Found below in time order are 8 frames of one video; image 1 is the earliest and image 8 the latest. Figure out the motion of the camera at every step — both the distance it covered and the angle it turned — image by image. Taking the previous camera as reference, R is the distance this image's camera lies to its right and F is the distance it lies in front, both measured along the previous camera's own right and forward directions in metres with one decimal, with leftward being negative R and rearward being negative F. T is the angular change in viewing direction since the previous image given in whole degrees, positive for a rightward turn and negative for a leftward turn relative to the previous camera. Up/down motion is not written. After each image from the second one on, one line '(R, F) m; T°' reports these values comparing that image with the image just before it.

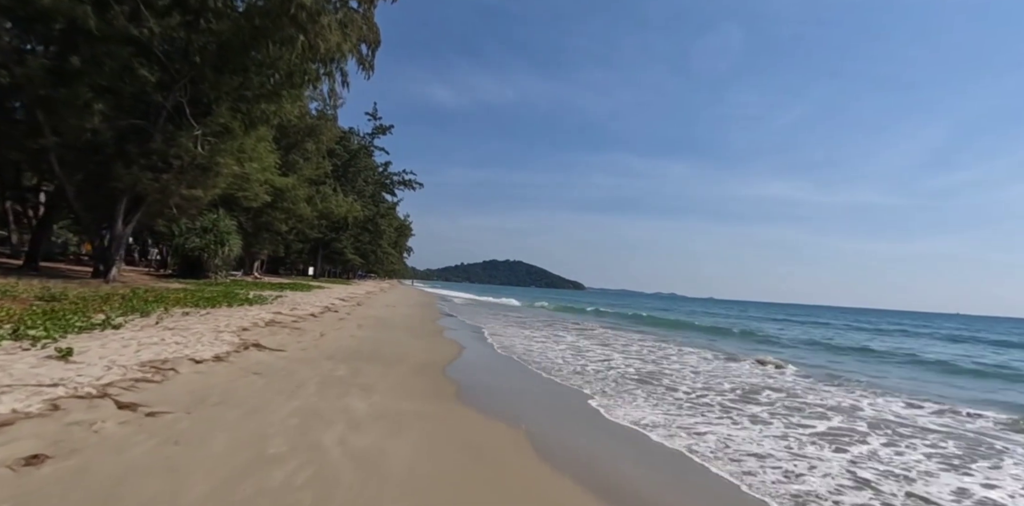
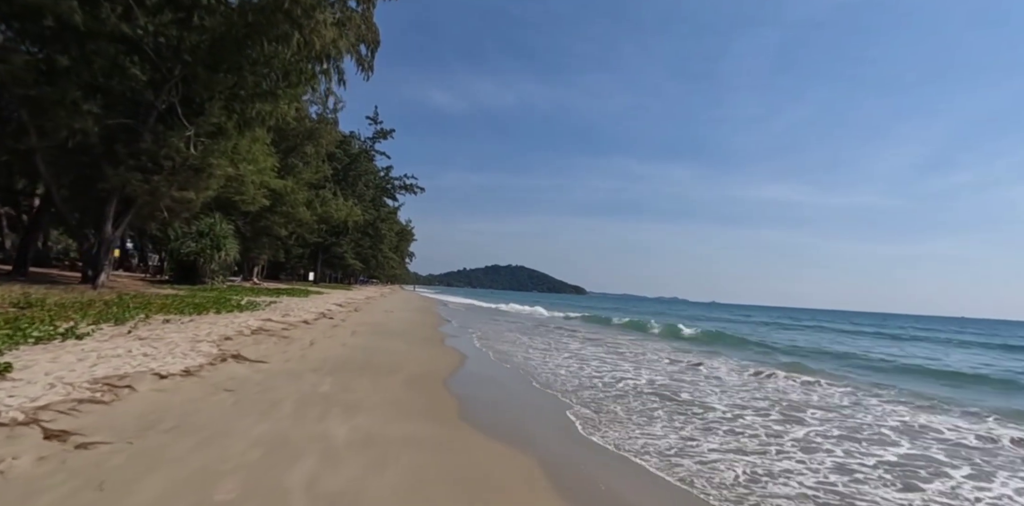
(0.0, +0.6) m; 0°
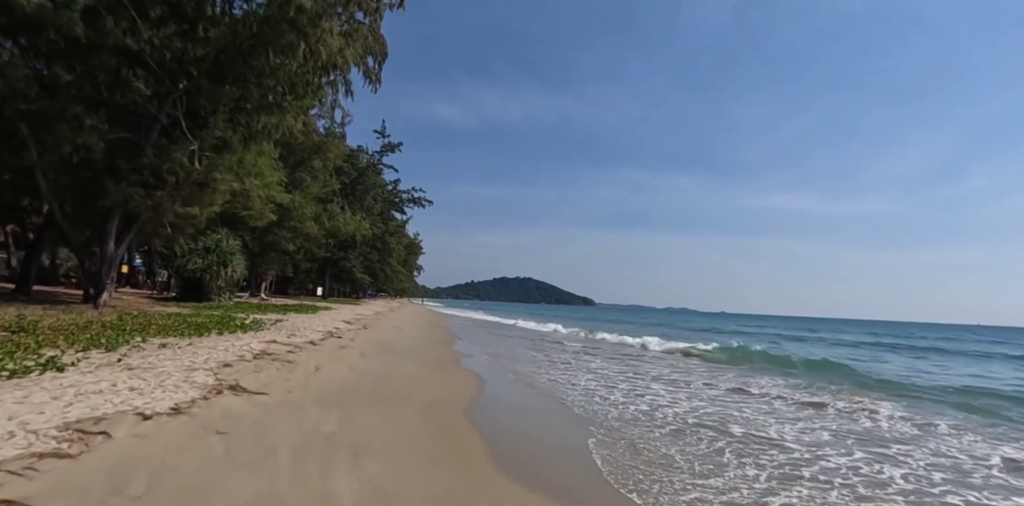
(-0.2, +0.6) m; -1°
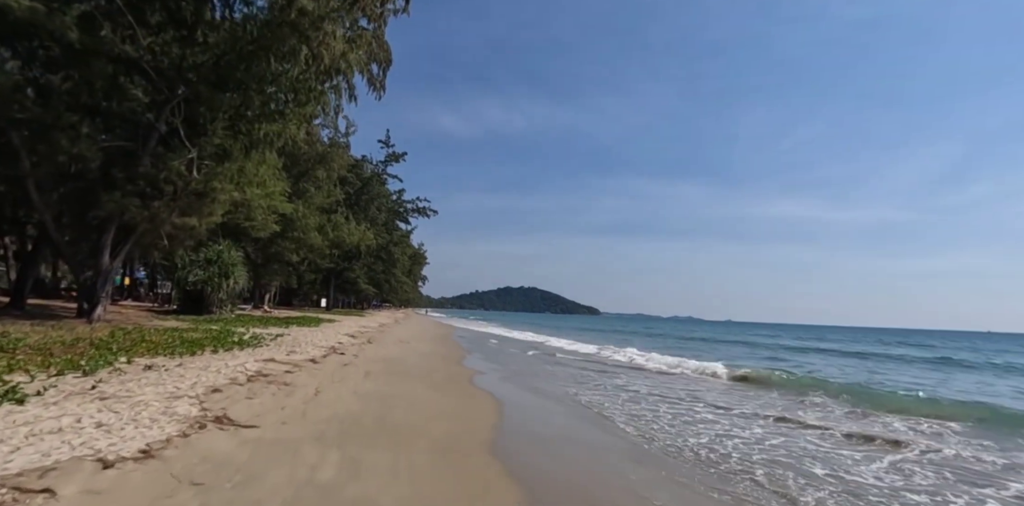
(-0.2, +0.7) m; 0°
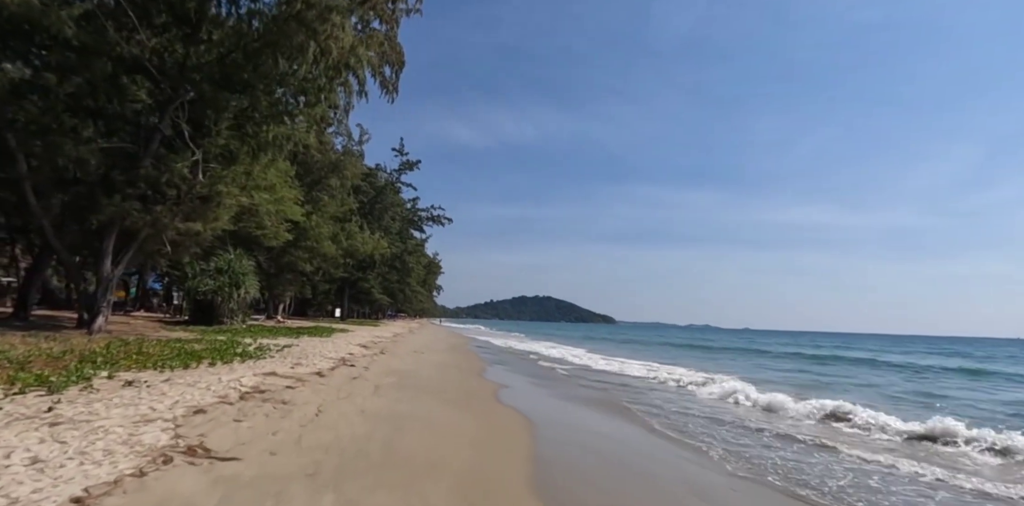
(-0.2, +0.9) m; -1°
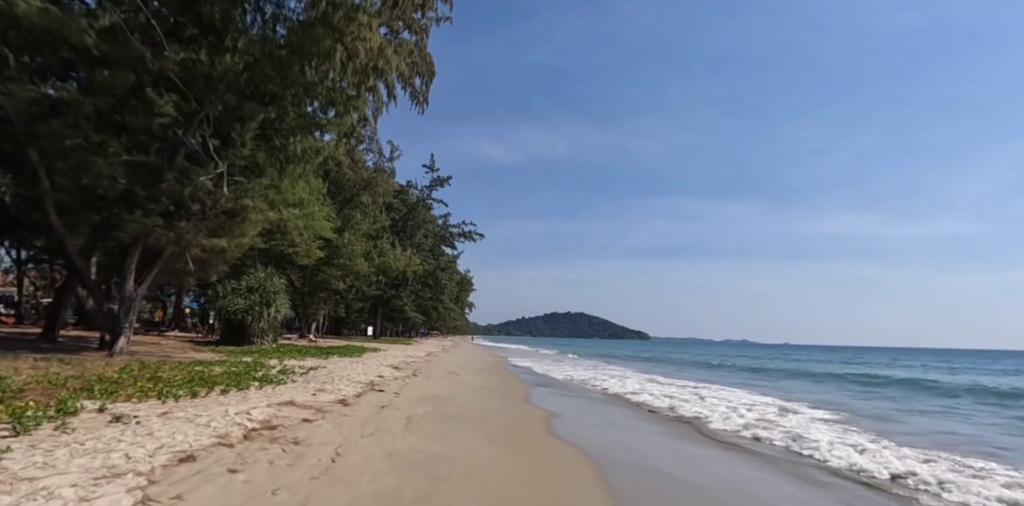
(-0.2, +1.1) m; -3°
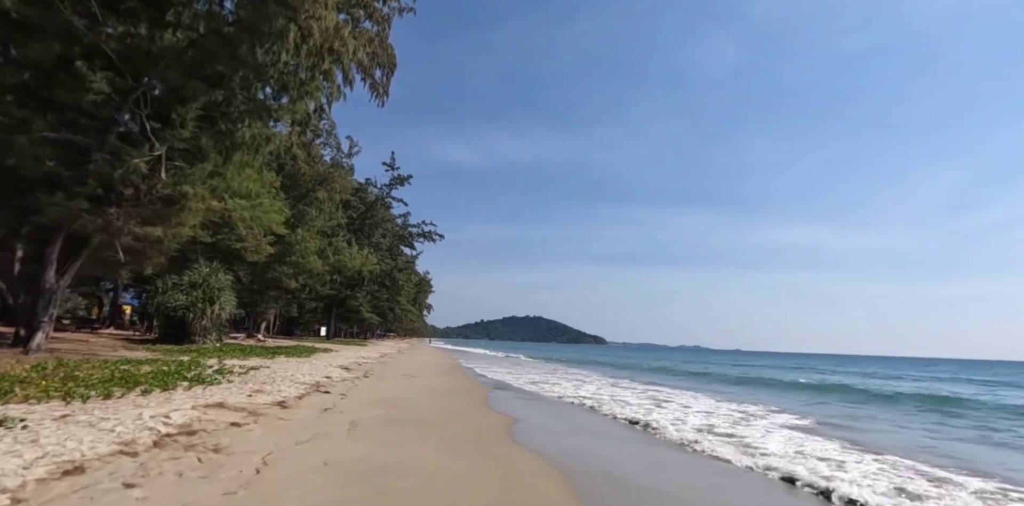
(0.0, +0.5) m; +4°
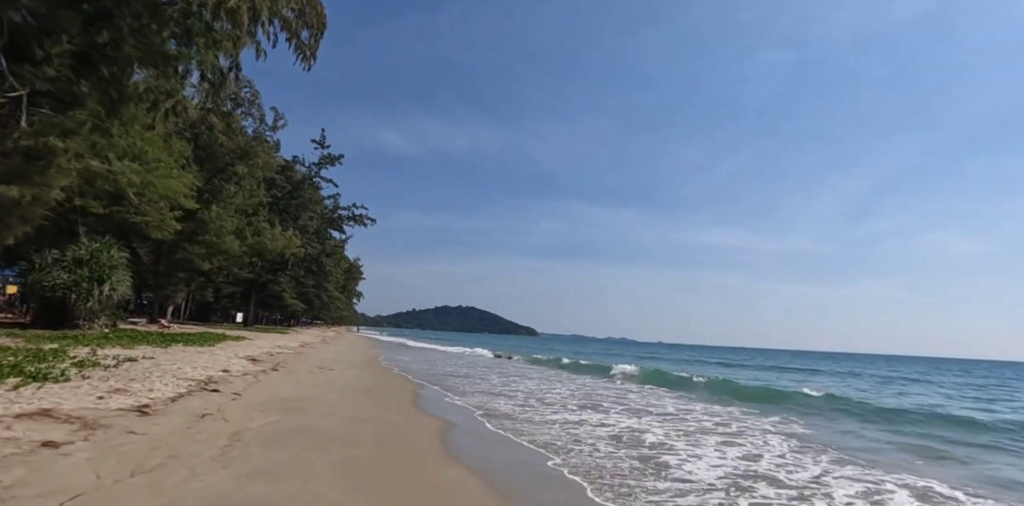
(0.0, +1.2) m; +7°
